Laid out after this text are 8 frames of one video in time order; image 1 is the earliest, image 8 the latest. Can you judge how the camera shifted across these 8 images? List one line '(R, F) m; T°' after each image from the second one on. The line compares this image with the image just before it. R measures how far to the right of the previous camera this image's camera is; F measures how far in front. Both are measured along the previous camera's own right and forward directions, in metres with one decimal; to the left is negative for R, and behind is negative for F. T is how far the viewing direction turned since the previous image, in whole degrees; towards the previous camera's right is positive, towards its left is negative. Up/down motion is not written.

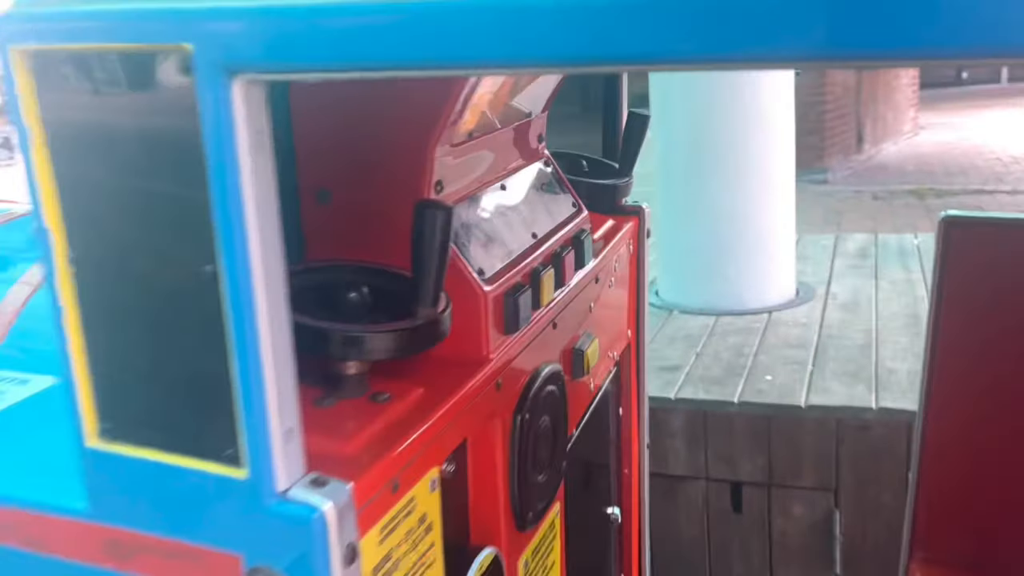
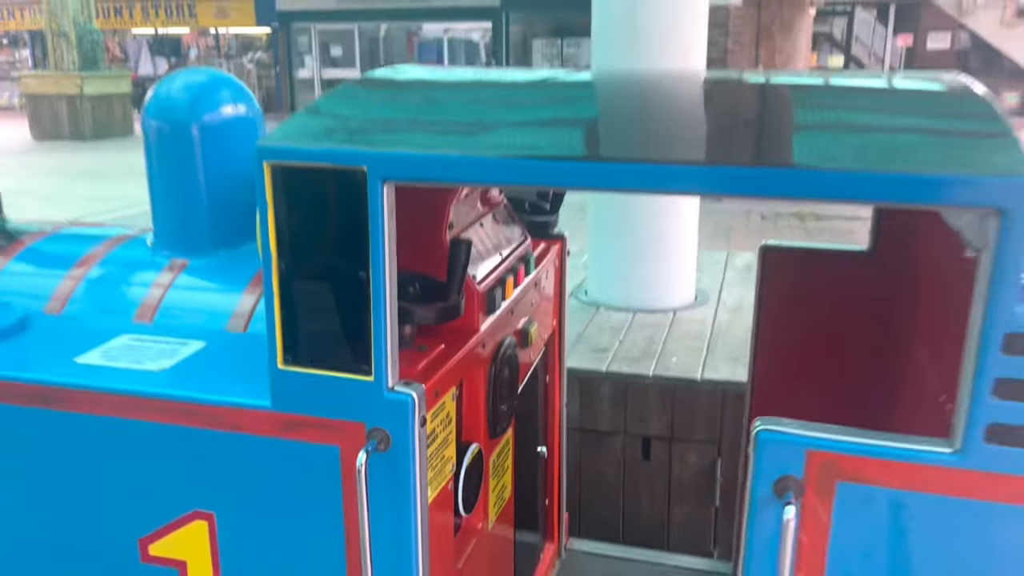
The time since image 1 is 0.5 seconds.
(-0.2, -0.4) m; +7°
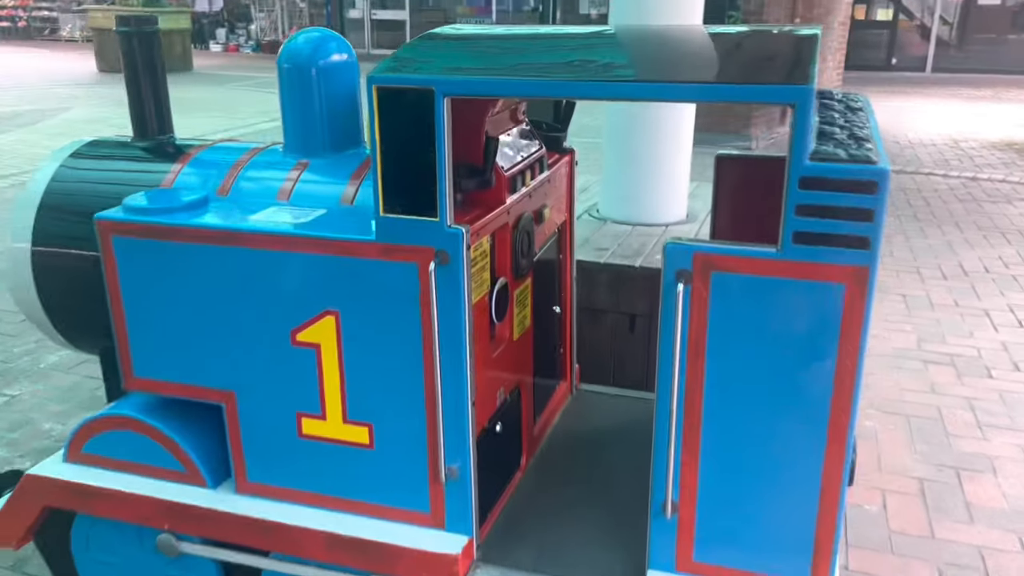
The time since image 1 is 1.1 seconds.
(+0.1, -0.7) m; -3°
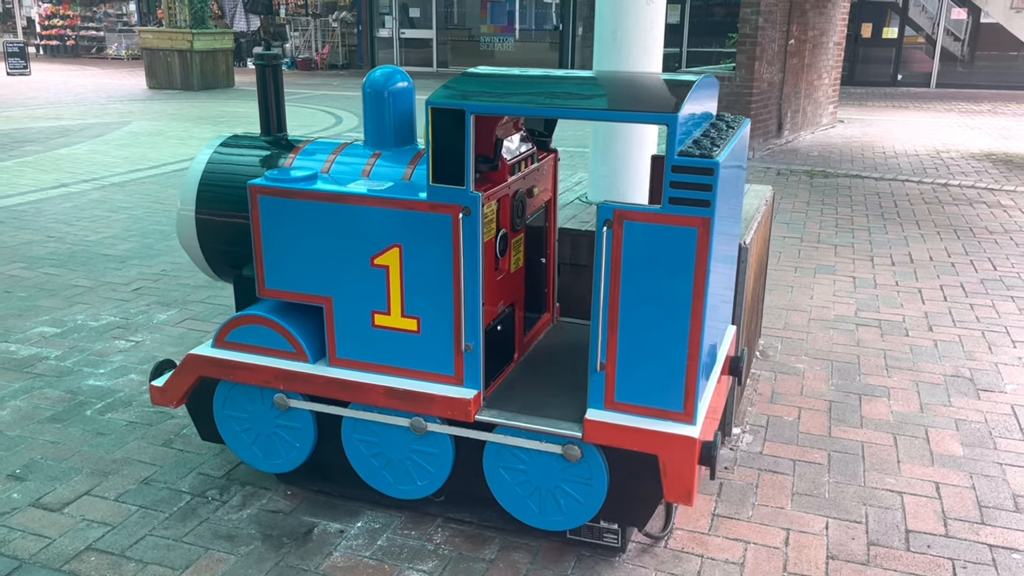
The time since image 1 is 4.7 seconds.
(+0.1, -1.1) m; -2°
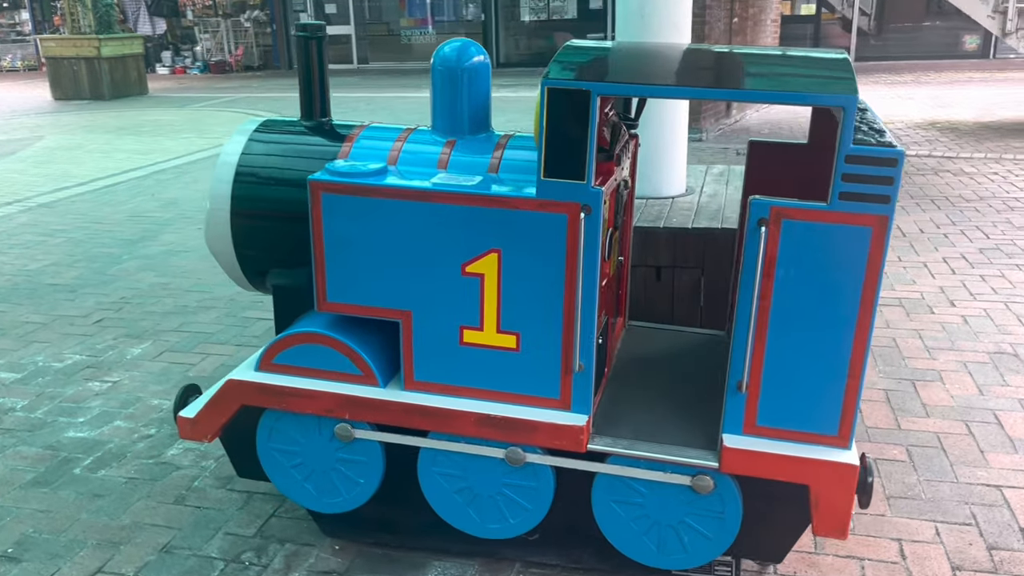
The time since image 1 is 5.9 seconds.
(-0.5, +0.4) m; +5°
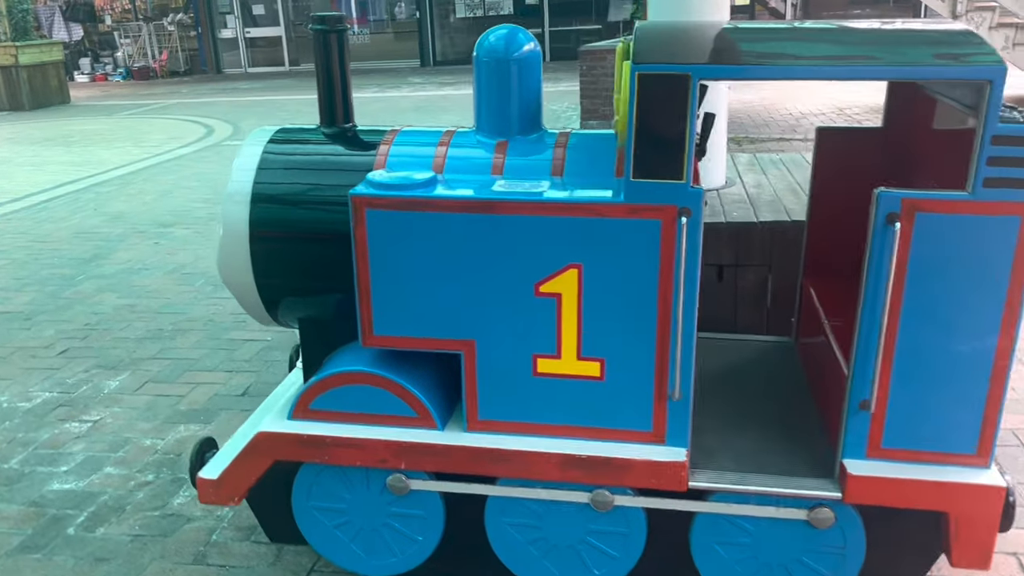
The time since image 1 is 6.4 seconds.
(-0.4, +0.4) m; +4°
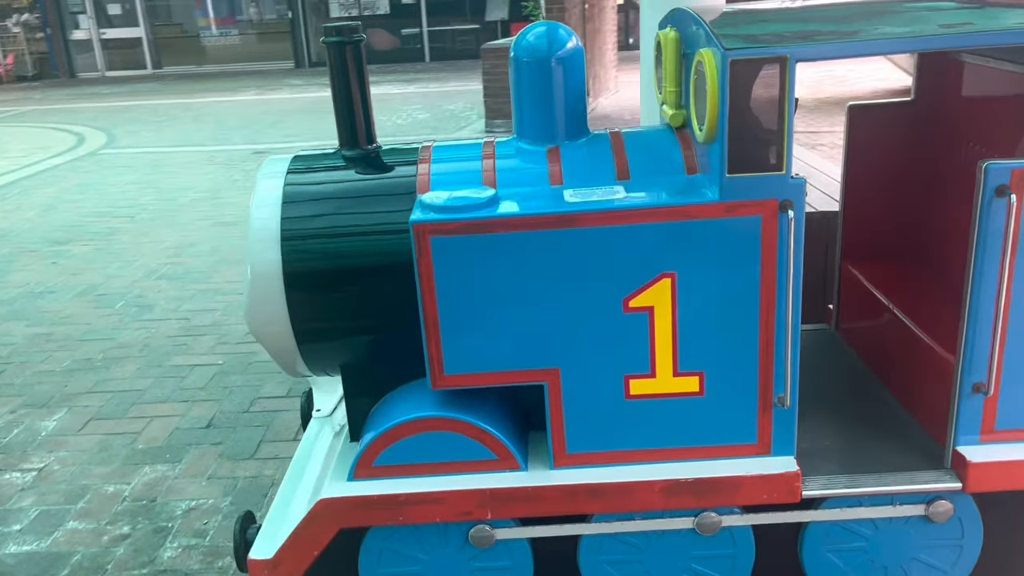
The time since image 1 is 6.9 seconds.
(-0.5, +0.2) m; +9°
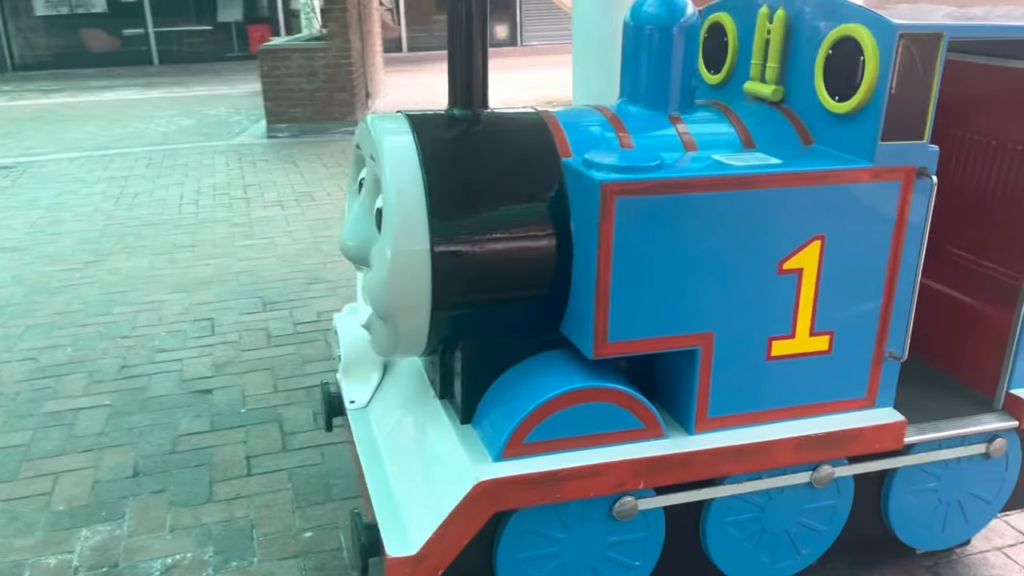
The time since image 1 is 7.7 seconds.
(-0.9, +0.2) m; +18°
